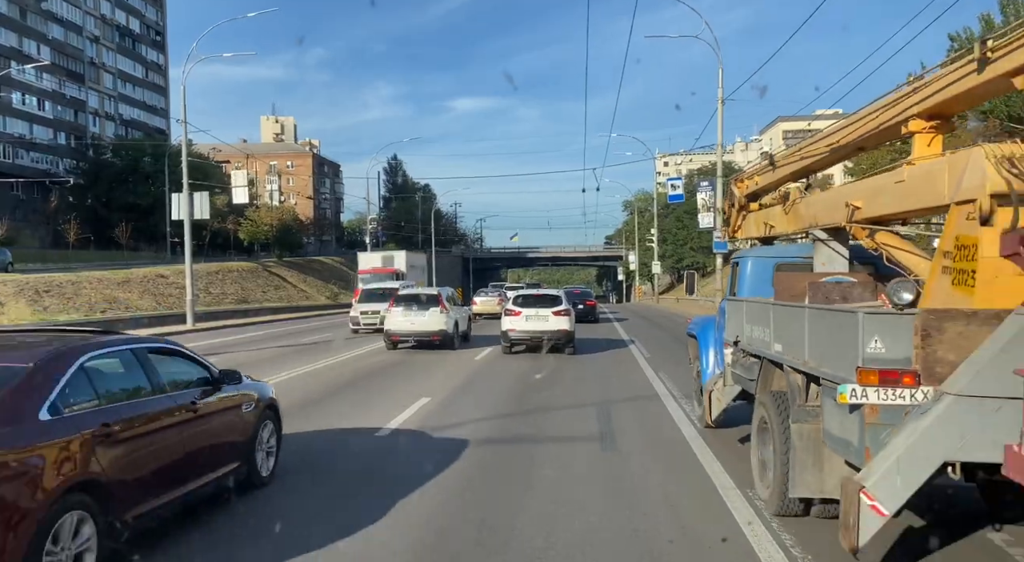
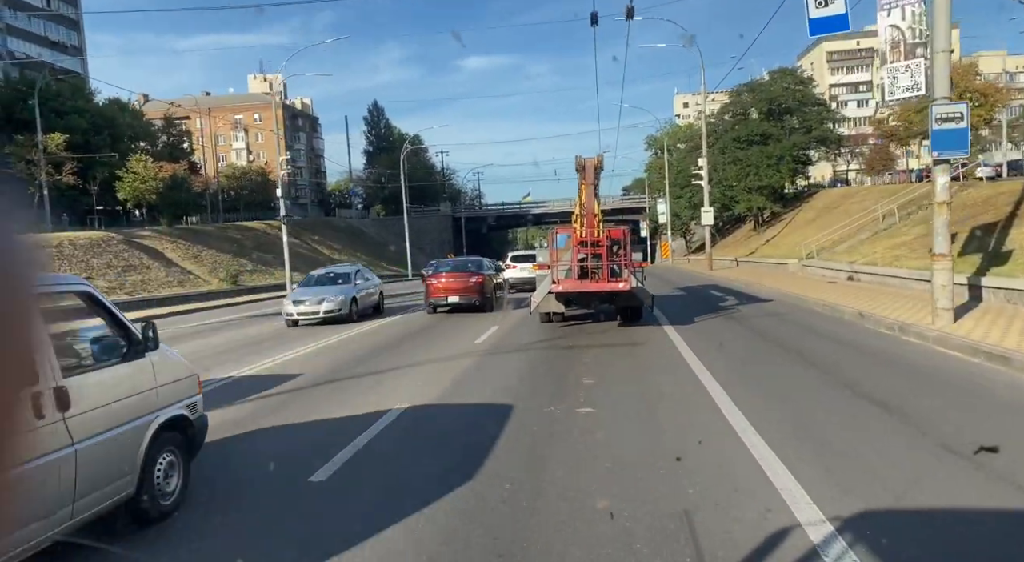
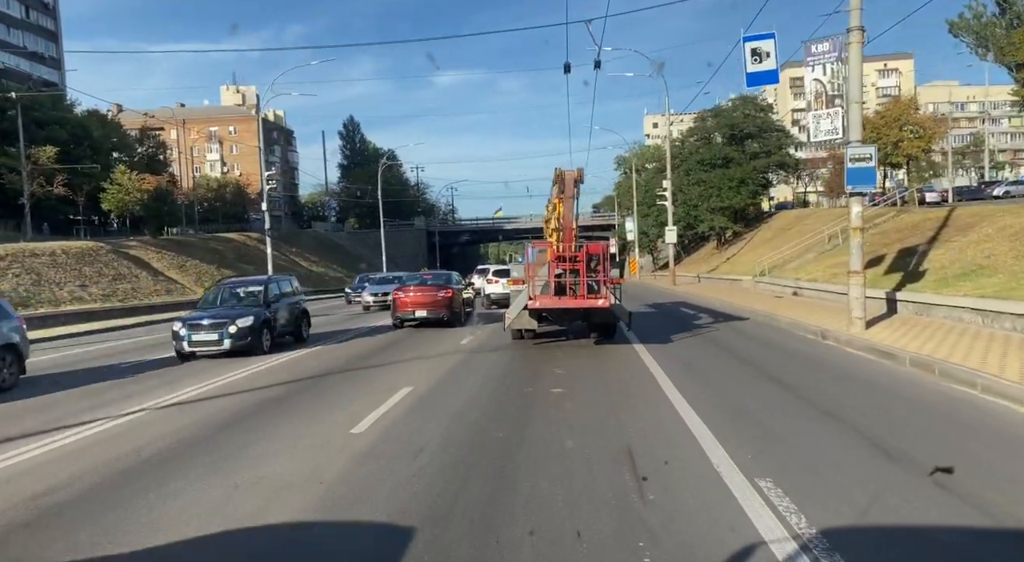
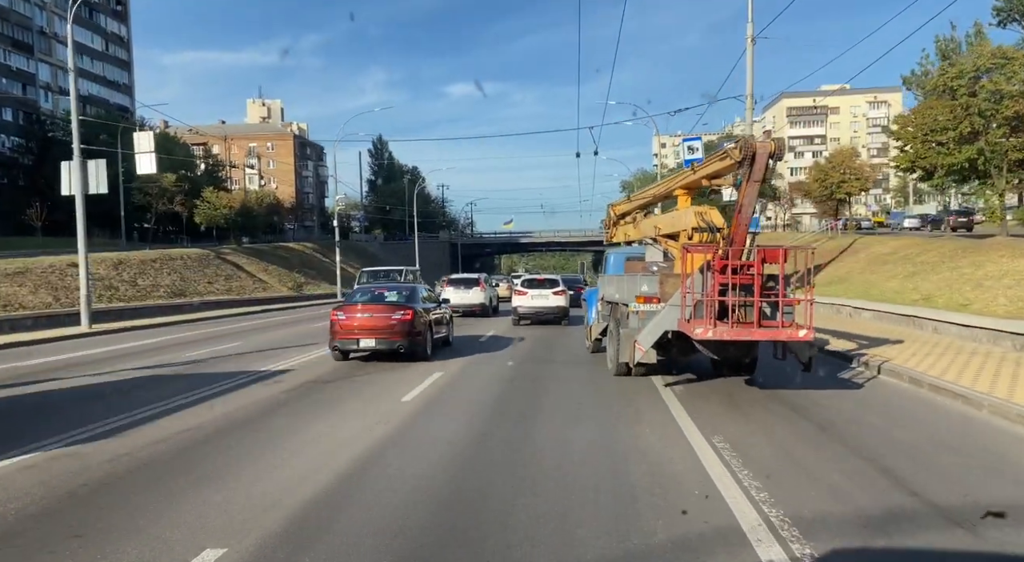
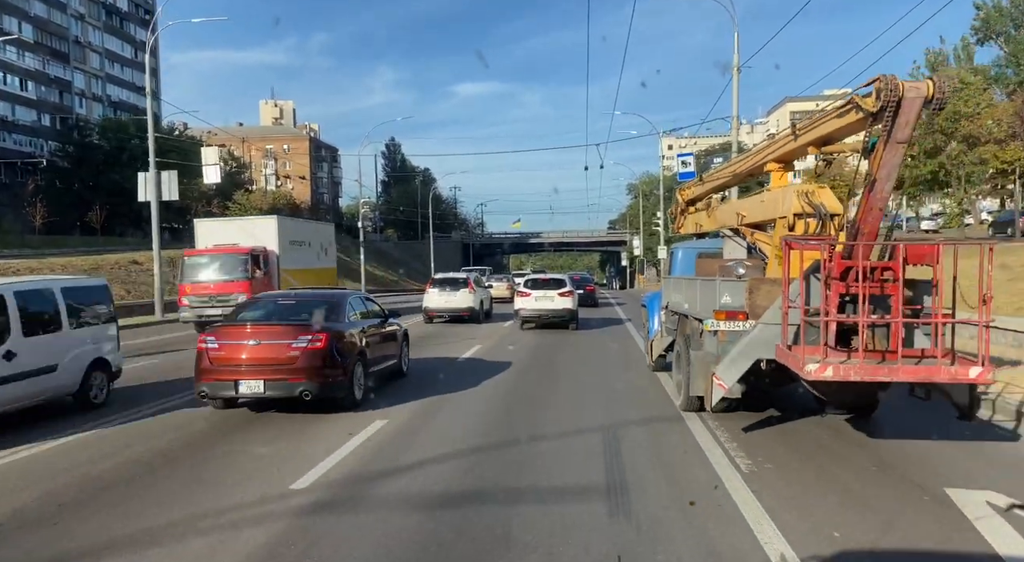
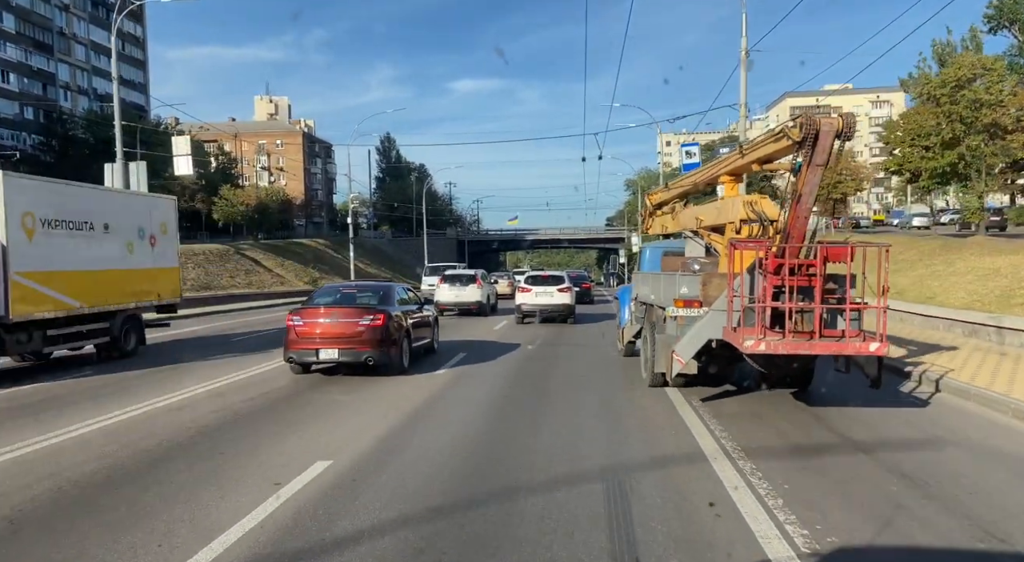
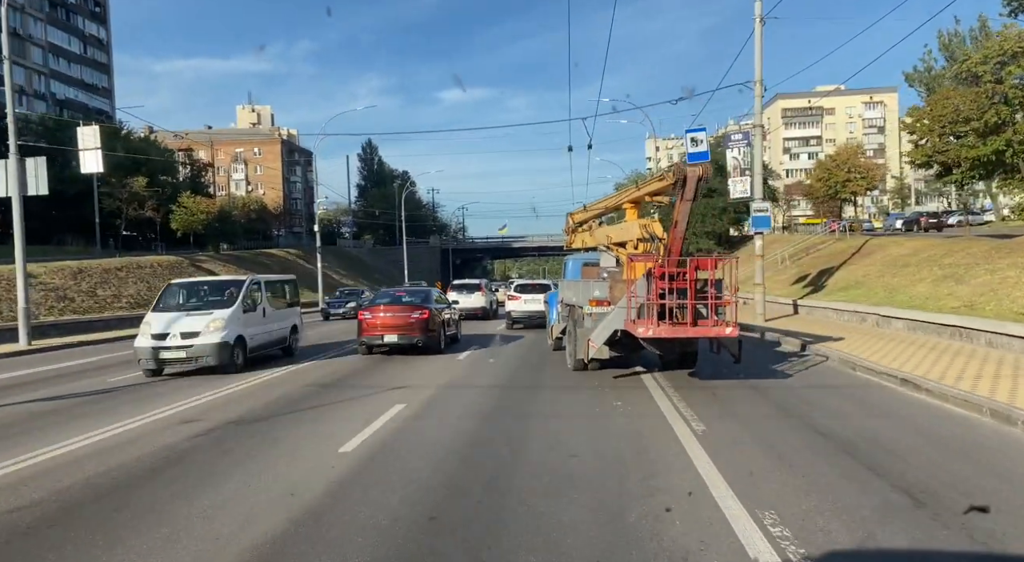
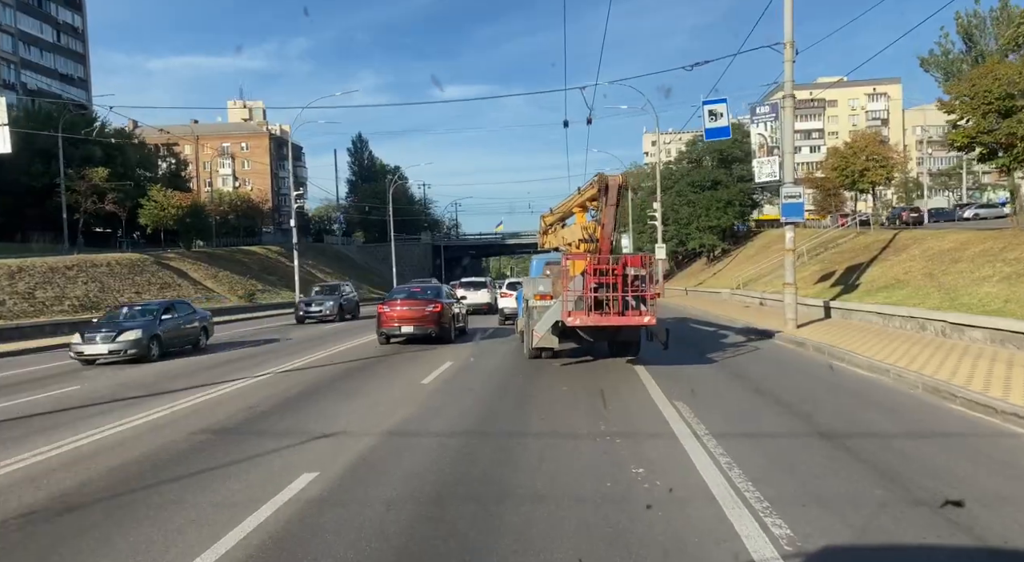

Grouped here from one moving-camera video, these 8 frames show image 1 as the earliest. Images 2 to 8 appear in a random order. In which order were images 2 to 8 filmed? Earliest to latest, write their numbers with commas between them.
5, 6, 4, 7, 8, 3, 2
